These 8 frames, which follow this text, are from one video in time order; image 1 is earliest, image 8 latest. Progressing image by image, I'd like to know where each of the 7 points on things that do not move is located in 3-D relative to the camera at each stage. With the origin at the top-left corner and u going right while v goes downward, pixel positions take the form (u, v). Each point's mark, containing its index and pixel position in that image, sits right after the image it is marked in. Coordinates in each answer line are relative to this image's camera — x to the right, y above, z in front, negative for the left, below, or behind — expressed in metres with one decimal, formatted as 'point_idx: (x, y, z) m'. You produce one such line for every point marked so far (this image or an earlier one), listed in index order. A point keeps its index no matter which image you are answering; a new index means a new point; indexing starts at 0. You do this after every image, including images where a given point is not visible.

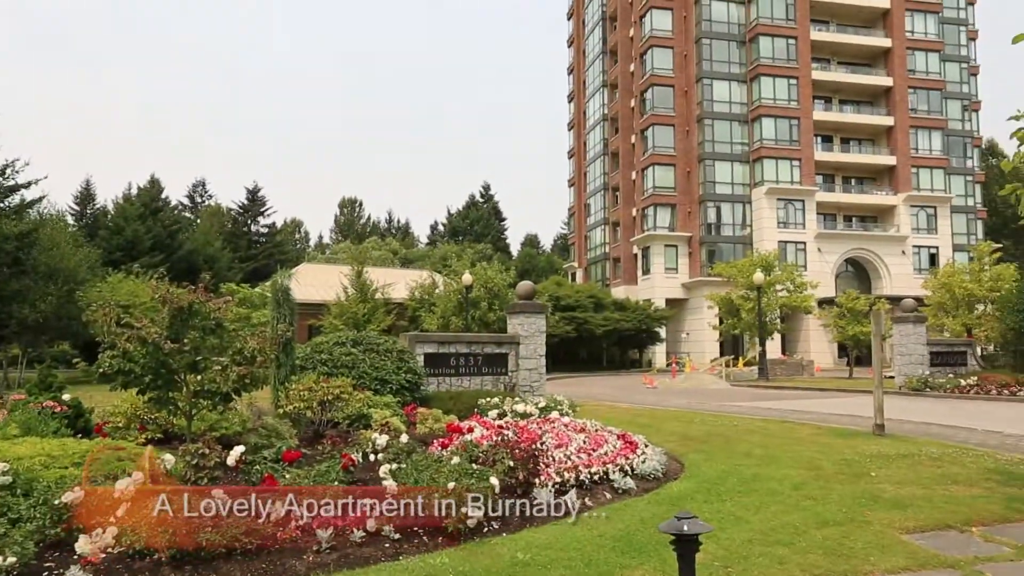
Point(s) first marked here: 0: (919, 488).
0: (+4.8, -2.3, +7.3) m
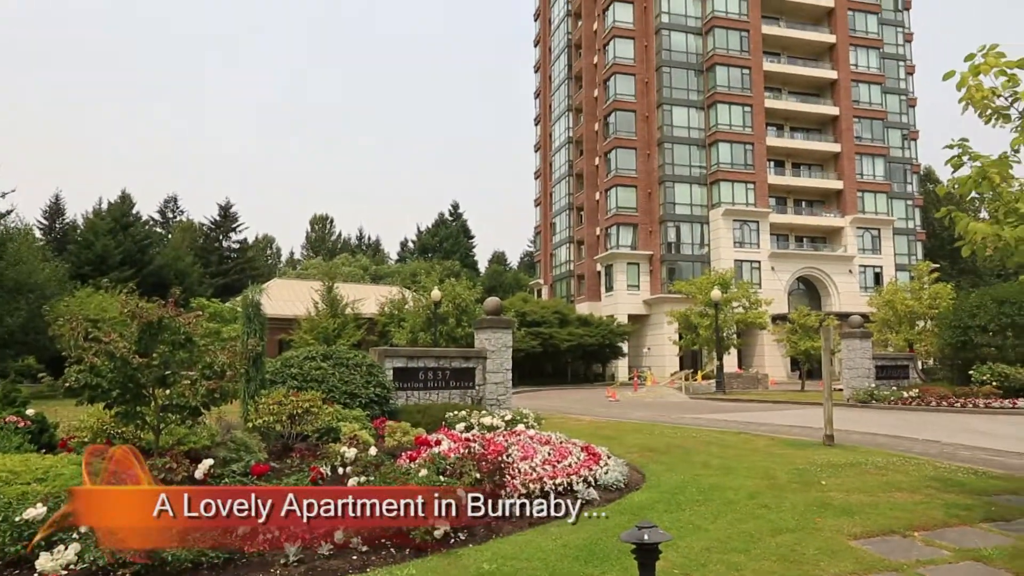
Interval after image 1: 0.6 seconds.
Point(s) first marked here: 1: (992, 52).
0: (+4.4, -2.6, +7.6) m
1: (+5.6, +2.7, +7.3) m
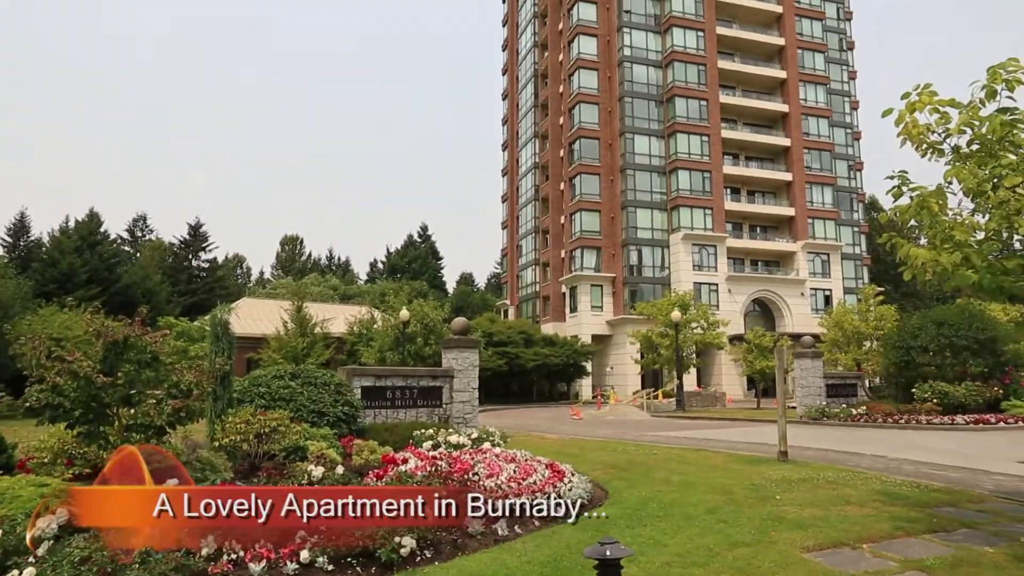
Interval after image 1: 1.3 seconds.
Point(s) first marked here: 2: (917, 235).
0: (+3.9, -2.8, +8.0) m
1: (+5.2, +2.5, +7.8) m
2: (+5.4, +0.7, +8.3) m
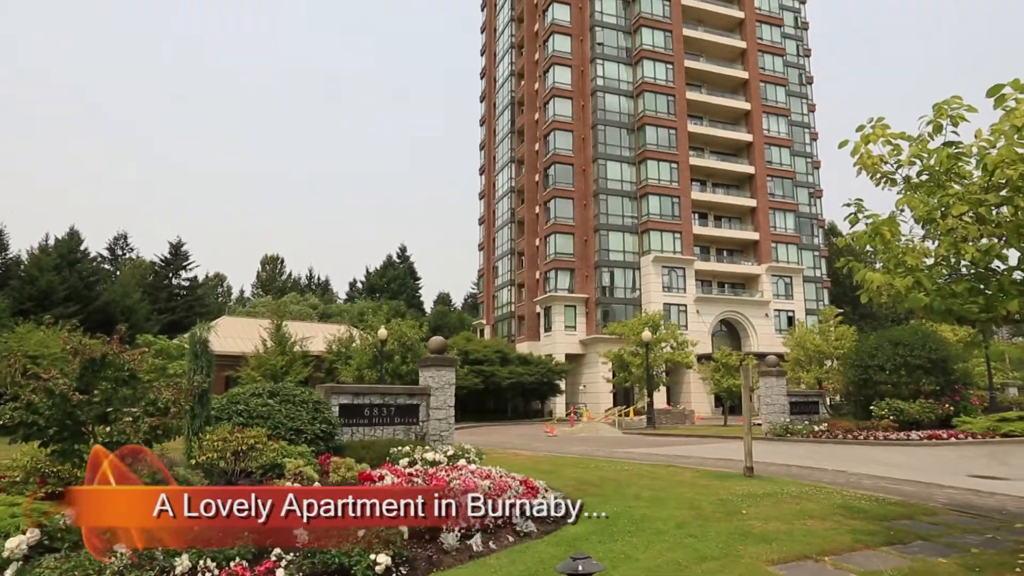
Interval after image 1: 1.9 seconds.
0: (+3.6, -3.1, +8.2) m
1: (+4.9, +2.2, +8.3) m
2: (+5.1, +0.4, +8.7) m
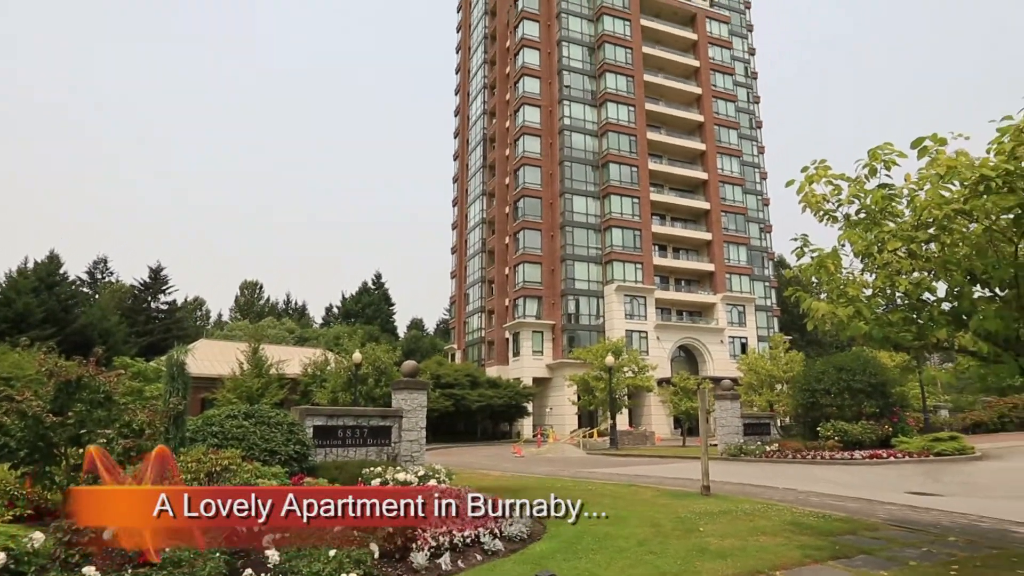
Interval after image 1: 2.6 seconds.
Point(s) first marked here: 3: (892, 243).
0: (+3.1, -3.5, +8.7) m
1: (+4.5, +1.8, +9.0) m
2: (+4.6, 0.0, +9.4) m
3: (+5.1, +0.6, +8.3) m
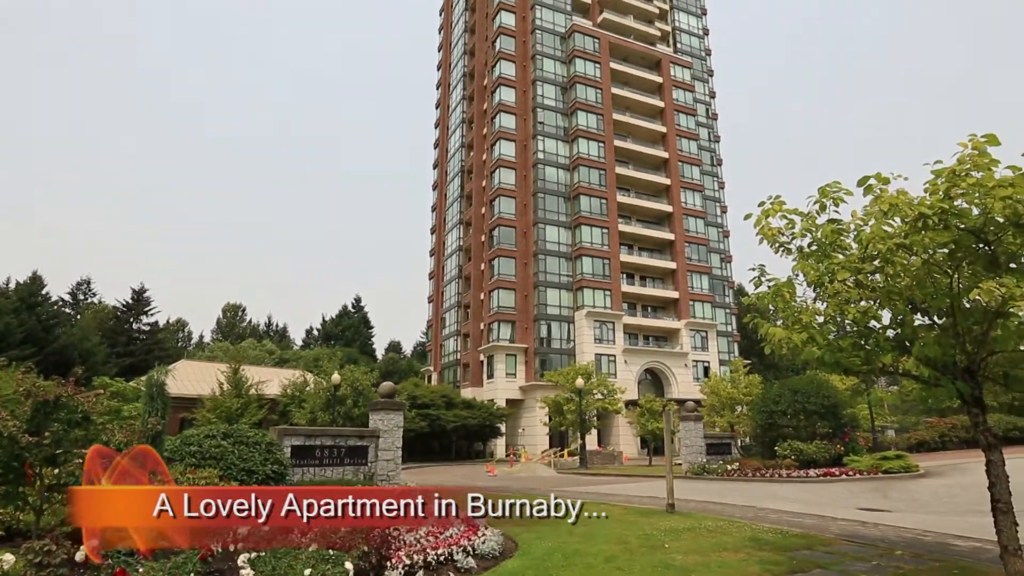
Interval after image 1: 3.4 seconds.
0: (+2.7, -3.9, +9.1) m
1: (+4.1, +1.3, +9.7) m
2: (+4.2, -0.5, +10.0) m
3: (+4.7, +0.2, +9.0) m
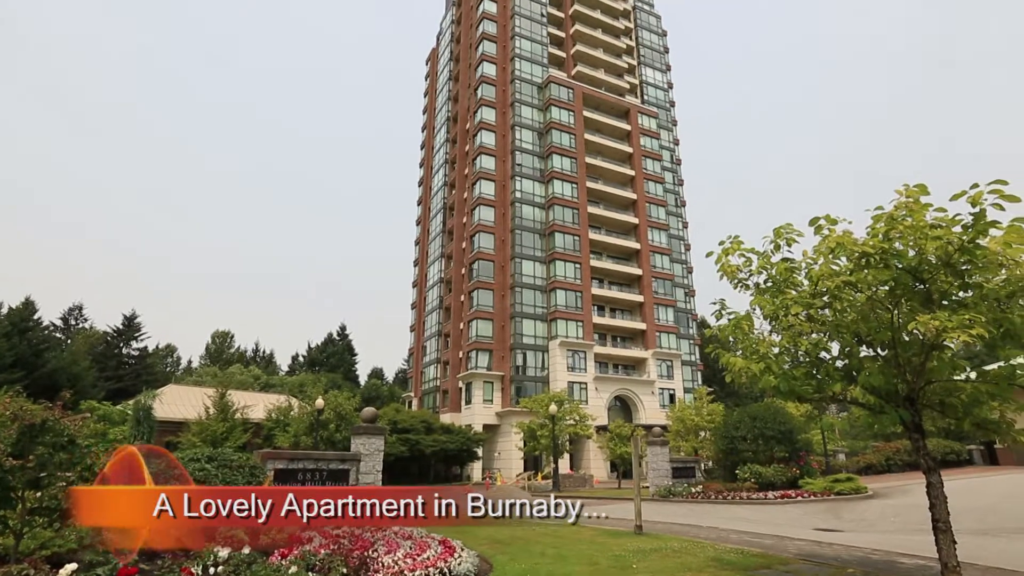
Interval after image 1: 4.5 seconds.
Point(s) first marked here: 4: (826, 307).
0: (+2.4, -4.4, +9.5) m
1: (+3.8, +0.8, +10.5) m
2: (+3.8, -1.0, +10.7) m
3: (+4.4, -0.3, +9.7) m
4: (+4.9, -0.3, +9.6) m
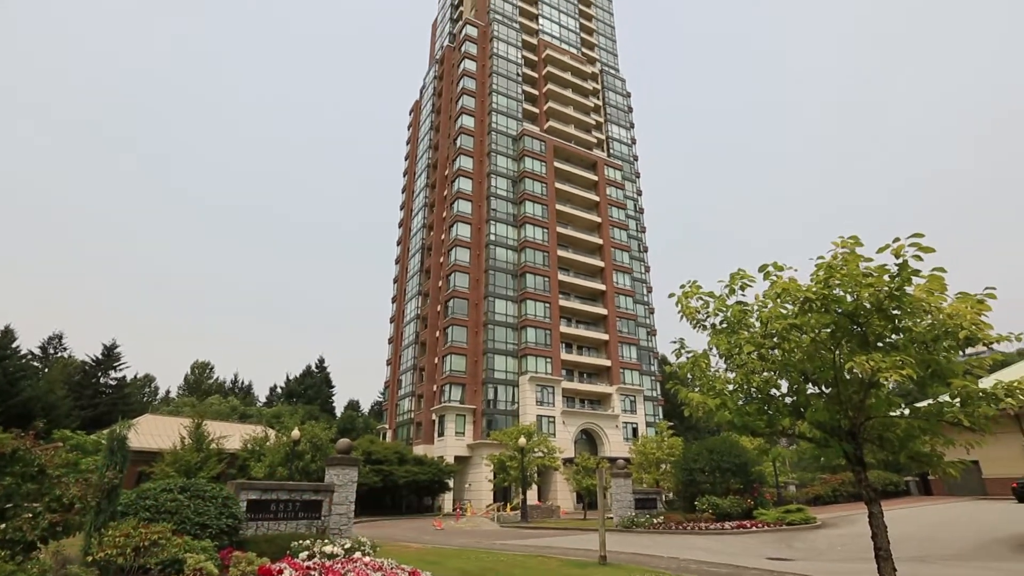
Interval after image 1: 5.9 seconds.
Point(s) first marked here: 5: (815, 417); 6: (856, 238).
0: (+1.9, -5.0, +9.9) m
1: (+3.3, +0.1, +11.3) m
2: (+3.3, -1.8, +11.4) m
3: (+3.9, -1.0, +10.5) m
4: (+4.4, -1.0, +10.4) m
5: (+4.8, -2.0, +9.8) m
6: (+5.4, +0.8, +9.8) m
